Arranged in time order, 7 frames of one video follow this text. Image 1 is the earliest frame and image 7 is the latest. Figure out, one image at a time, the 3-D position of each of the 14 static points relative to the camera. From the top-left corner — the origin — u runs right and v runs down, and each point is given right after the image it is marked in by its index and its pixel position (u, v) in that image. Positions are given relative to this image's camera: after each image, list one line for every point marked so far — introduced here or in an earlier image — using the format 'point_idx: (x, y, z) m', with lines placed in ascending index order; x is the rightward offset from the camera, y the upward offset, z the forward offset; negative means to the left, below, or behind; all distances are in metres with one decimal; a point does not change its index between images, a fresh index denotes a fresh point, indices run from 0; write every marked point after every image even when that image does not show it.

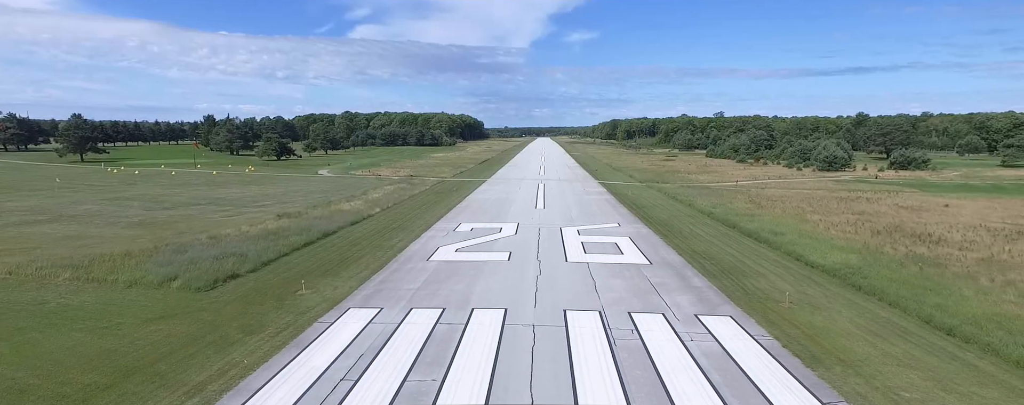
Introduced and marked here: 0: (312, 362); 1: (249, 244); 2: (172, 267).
0: (-4.6, -3.6, +10.3) m
1: (-11.7, -1.8, +19.7) m
2: (-12.5, -2.3, +16.4) m
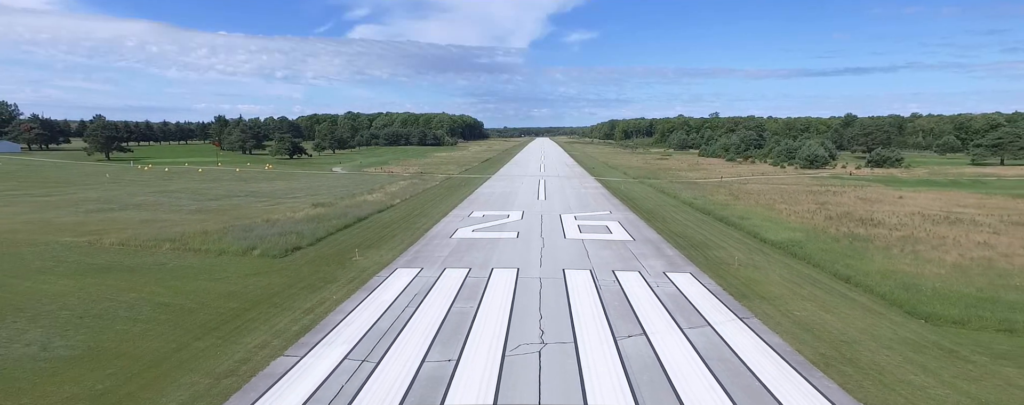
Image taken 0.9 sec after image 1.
0: (-4.2, -2.9, +14.2) m
1: (-11.3, -1.2, +23.6) m
2: (-12.1, -1.7, +20.3) m
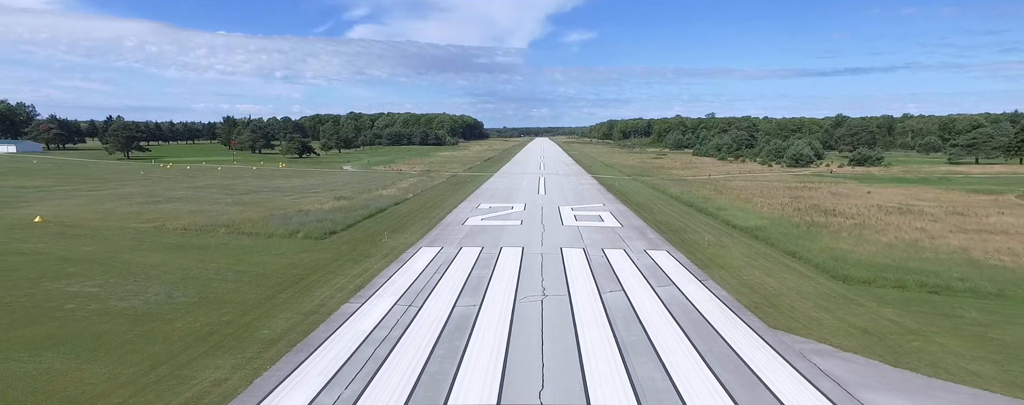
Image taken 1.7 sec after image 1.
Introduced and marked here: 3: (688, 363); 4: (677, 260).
0: (-3.9, -2.5, +17.5) m
1: (-11.0, -0.7, +26.9) m
2: (-11.8, -1.2, +23.6) m
3: (+4.1, -3.7, +10.3) m
4: (+6.9, -2.4, +18.3) m
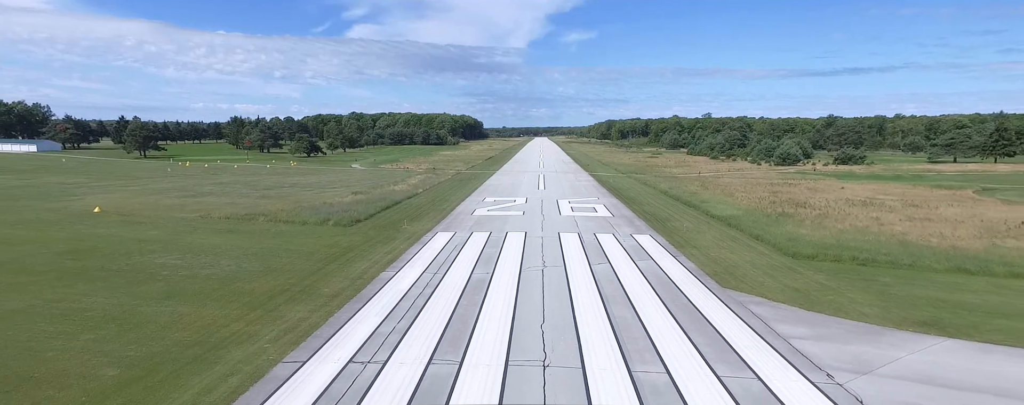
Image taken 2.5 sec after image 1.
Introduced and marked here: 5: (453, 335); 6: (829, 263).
0: (-3.7, -2.0, +20.7) m
1: (-10.8, -0.2, +30.0) m
2: (-11.6, -0.7, +26.7) m
3: (+4.3, -3.2, +13.4) m
4: (+7.1, -1.9, +21.4) m
5: (-1.5, -3.5, +11.7) m
6: (+12.6, -2.4, +17.6) m
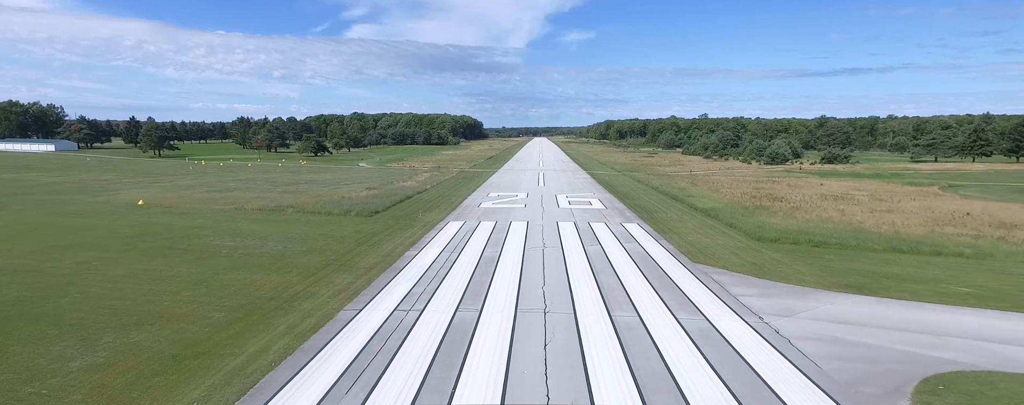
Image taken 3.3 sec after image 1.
0: (-3.5, -1.5, +23.6) m
1: (-10.6, +0.2, +33.0) m
2: (-11.4, -0.3, +29.6) m
3: (+4.5, -2.8, +16.4) m
4: (+7.3, -1.4, +24.4) m
5: (-1.3, -3.0, +14.6) m
6: (+12.8, -1.9, +20.5) m
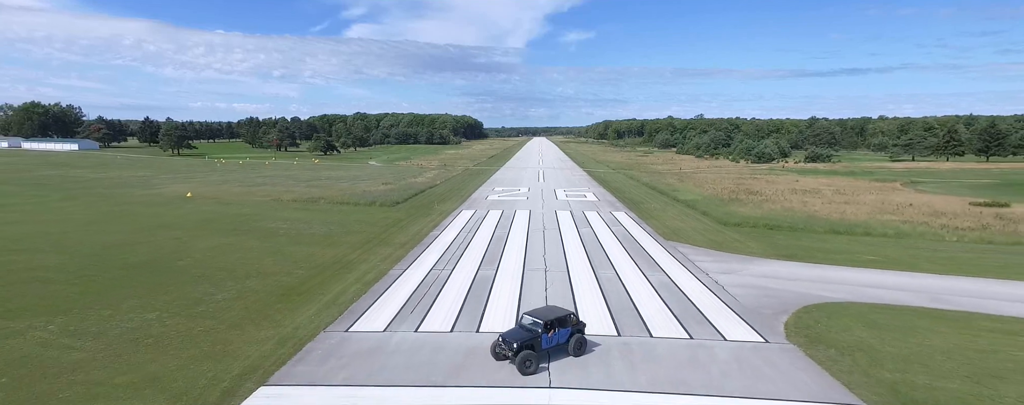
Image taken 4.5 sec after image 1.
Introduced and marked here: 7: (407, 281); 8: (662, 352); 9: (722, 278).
0: (-3.2, -1.0, +27.6) m
1: (-10.3, +0.8, +37.0) m
2: (-11.1, +0.3, +33.7) m
3: (+4.9, -2.2, +20.4) m
4: (+7.6, -0.9, +28.4) m
5: (-1.0, -2.5, +18.7) m
6: (+13.1, -1.4, +24.6) m
7: (-3.8, -2.8, +15.8) m
8: (+3.5, -3.5, +10.3) m
9: (+7.6, -2.7, +15.9) m
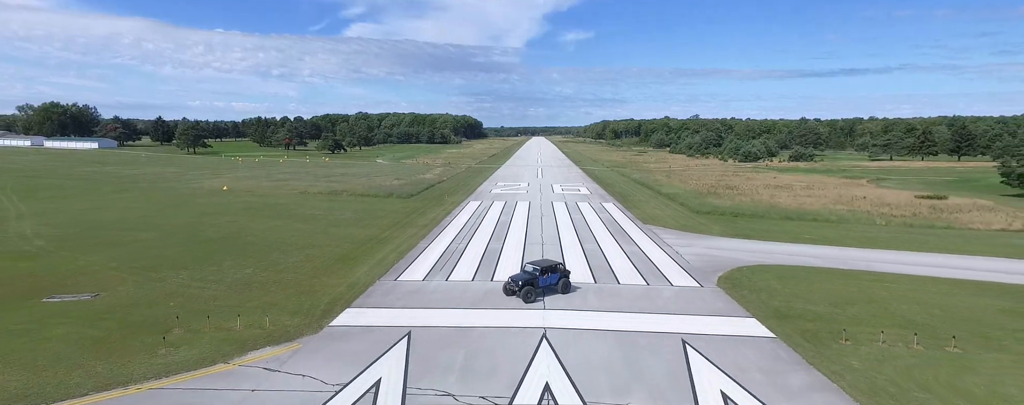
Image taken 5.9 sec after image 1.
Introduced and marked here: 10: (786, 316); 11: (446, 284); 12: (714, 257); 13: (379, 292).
0: (-3.0, -0.4, +31.7) m
1: (-10.2, +1.4, +41.1) m
2: (-11.0, +0.9, +37.7) m
3: (+5.0, -1.6, +24.5) m
4: (+7.7, -0.3, +32.5) m
5: (-0.8, -1.9, +22.8) m
6: (+13.3, -0.8, +28.7) m
7: (-3.6, -2.2, +19.8) m
8: (+3.7, -2.9, +14.4) m
9: (+7.7, -2.2, +20.0) m
10: (+7.6, -3.1, +12.3) m
11: (-2.3, -2.9, +15.4) m
12: (+8.5, -2.3, +18.4) m
13: (-4.3, -2.9, +14.3) m
